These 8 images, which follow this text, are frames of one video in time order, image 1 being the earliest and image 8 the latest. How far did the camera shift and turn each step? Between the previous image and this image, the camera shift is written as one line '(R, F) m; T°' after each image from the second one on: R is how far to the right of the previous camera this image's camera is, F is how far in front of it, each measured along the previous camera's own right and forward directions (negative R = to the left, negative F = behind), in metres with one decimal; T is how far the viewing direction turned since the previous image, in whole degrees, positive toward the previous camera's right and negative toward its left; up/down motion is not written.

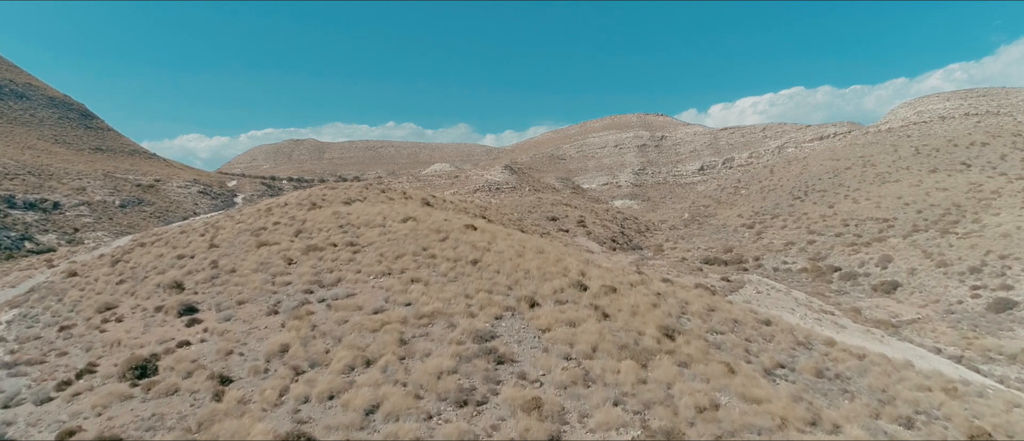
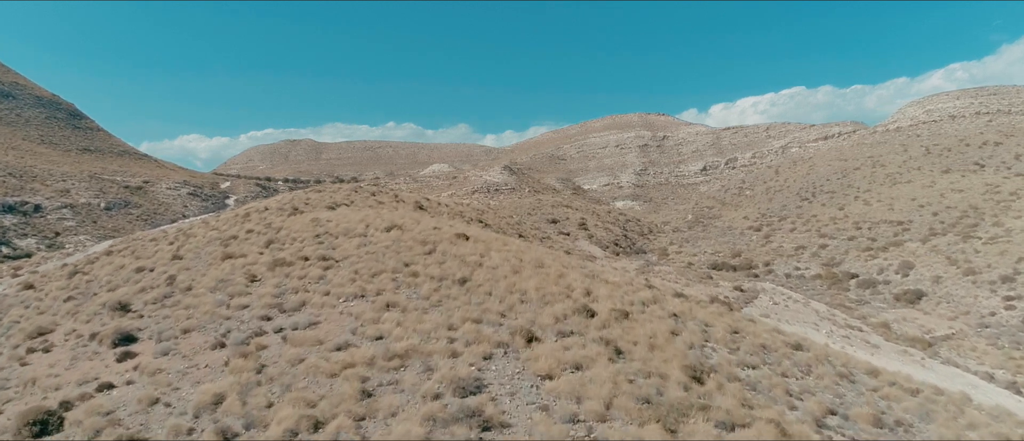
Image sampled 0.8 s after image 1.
(+0.1, +1.9) m; 0°
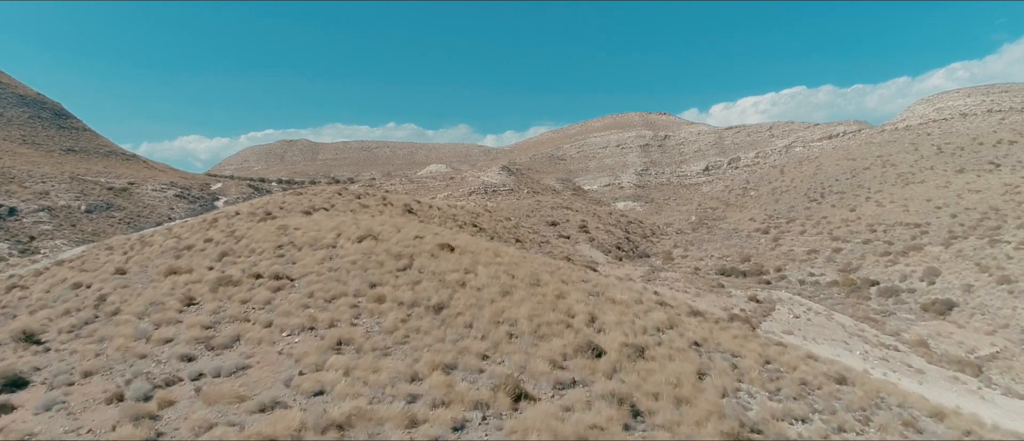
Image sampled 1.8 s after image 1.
(+0.2, +2.2) m; 0°
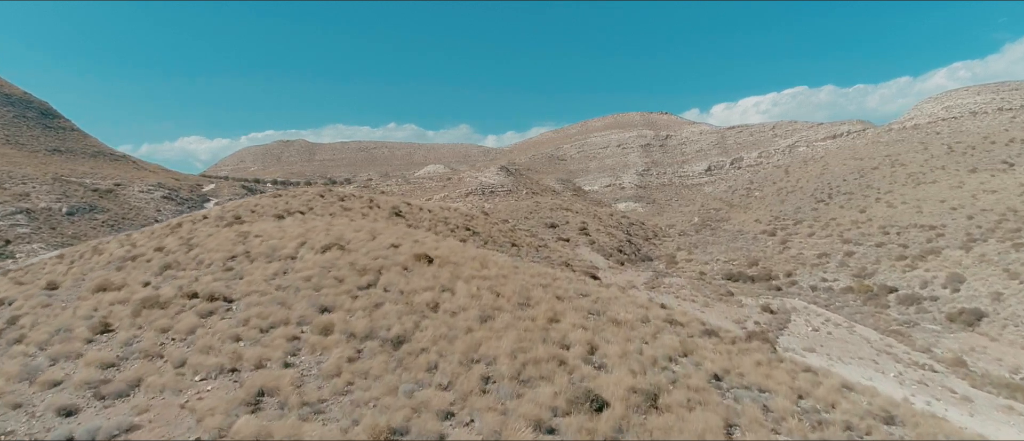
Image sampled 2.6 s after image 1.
(+0.2, +1.9) m; 0°
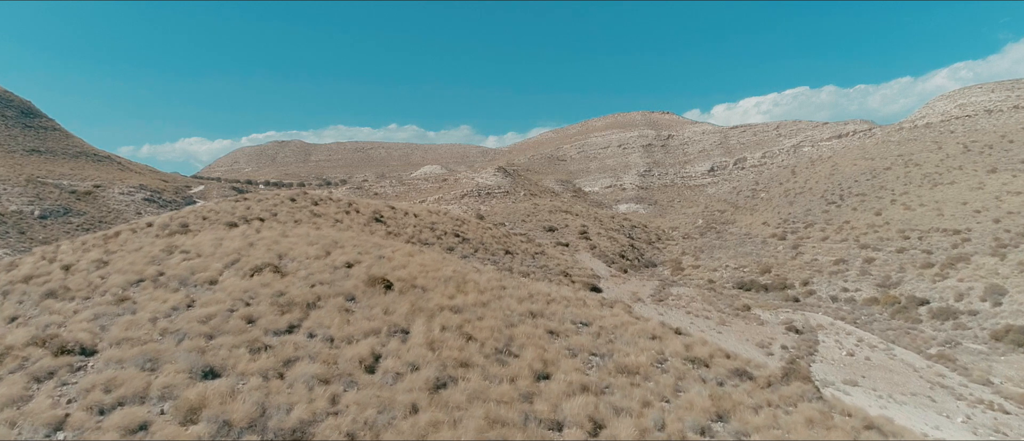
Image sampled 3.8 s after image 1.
(+0.3, +2.7) m; 0°
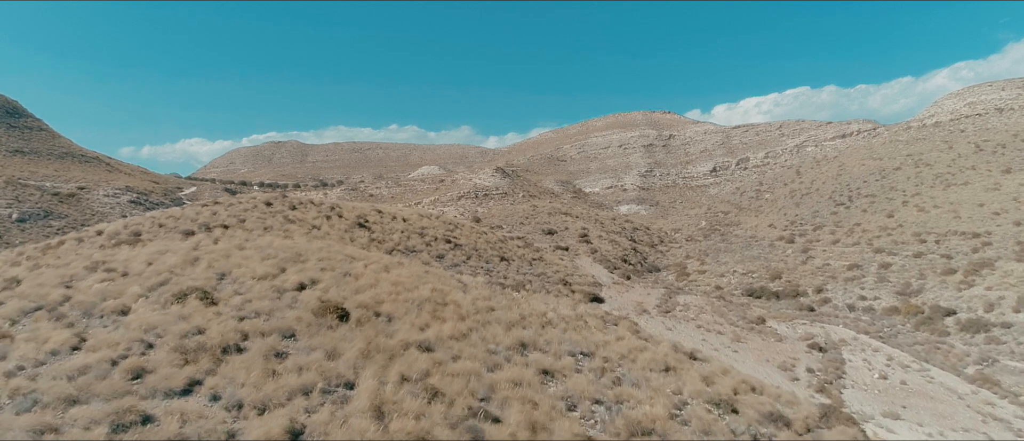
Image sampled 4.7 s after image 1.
(+0.2, +1.9) m; 0°
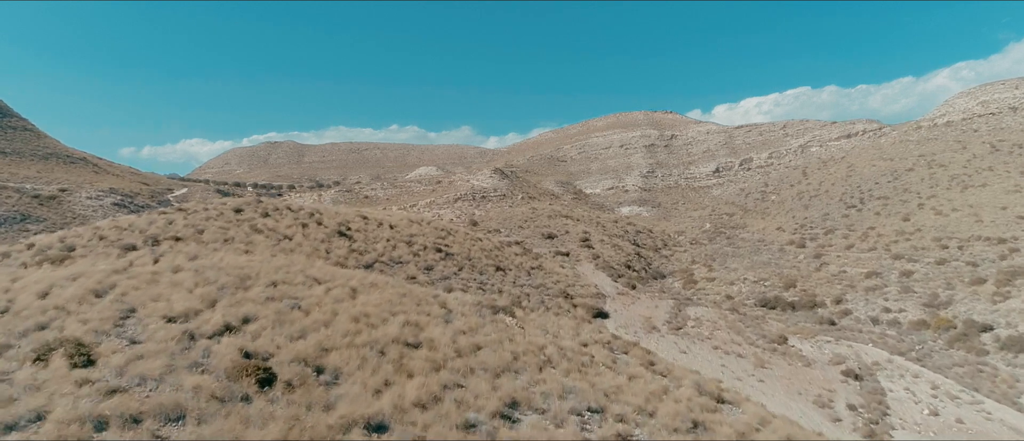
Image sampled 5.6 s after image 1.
(+0.1, +2.1) m; 0°
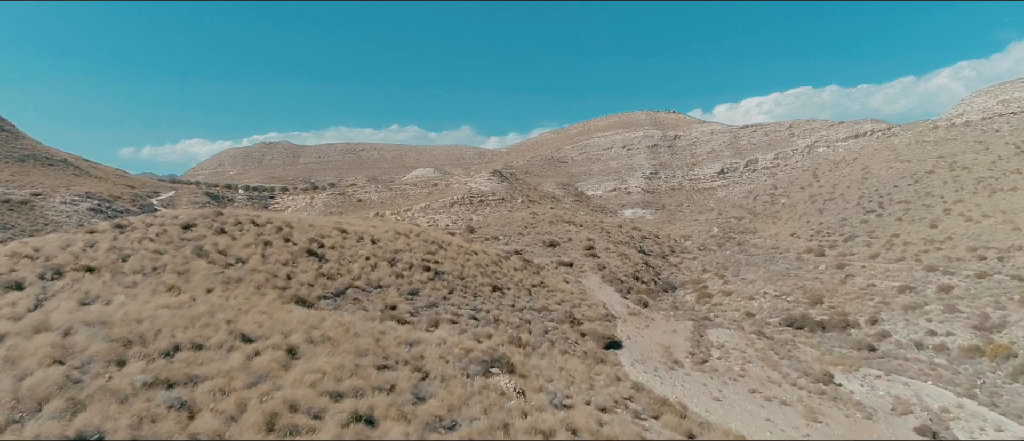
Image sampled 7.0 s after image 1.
(0.0, +3.0) m; 0°
